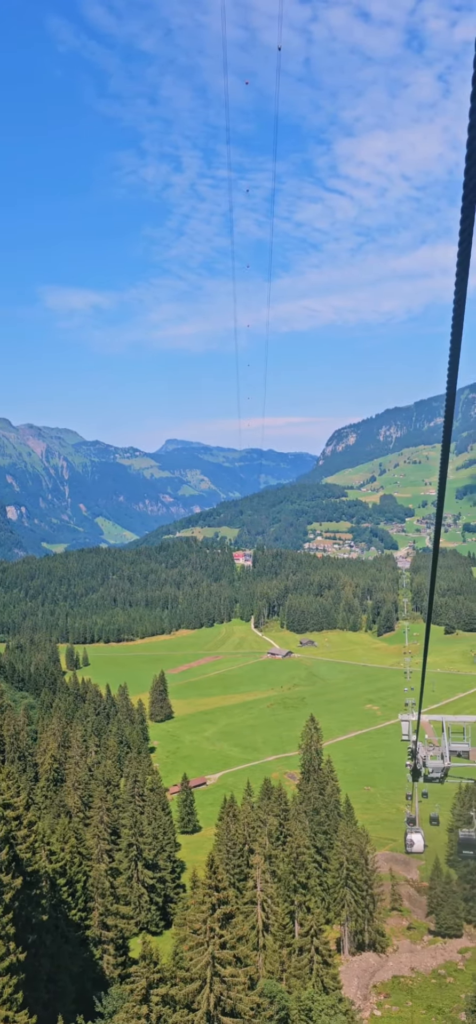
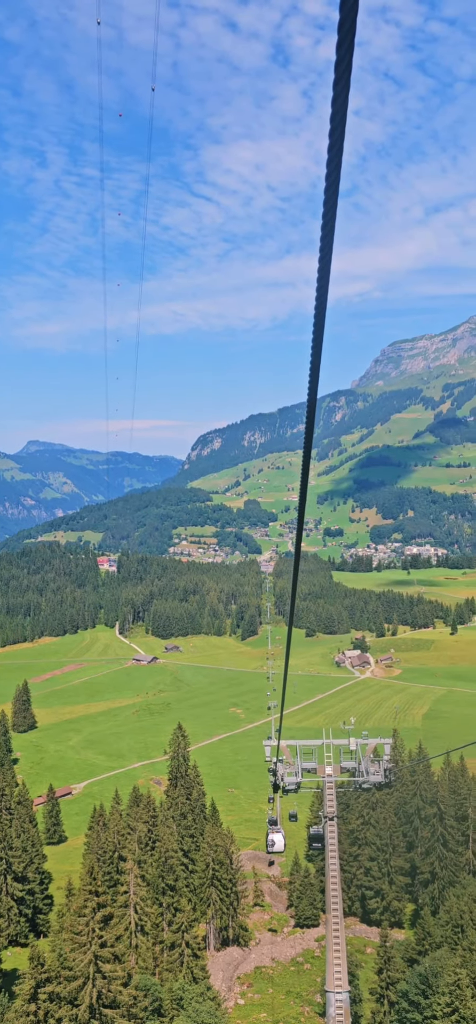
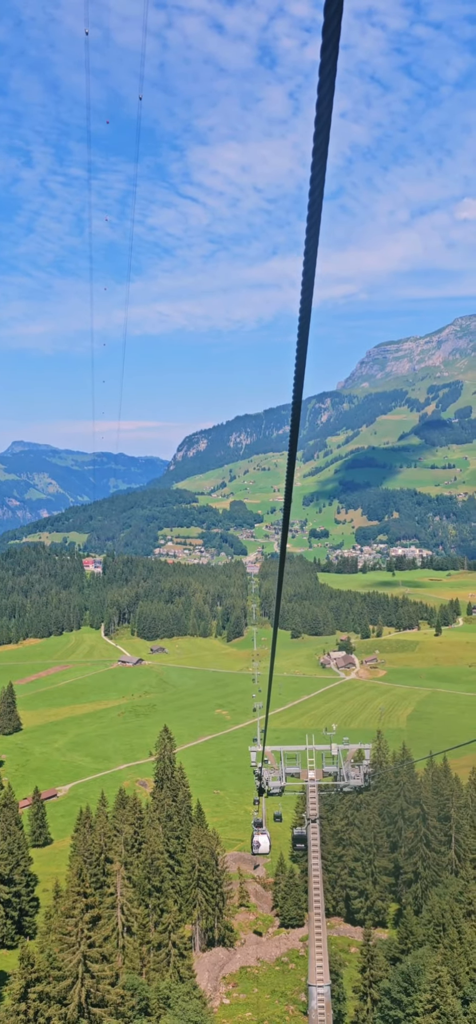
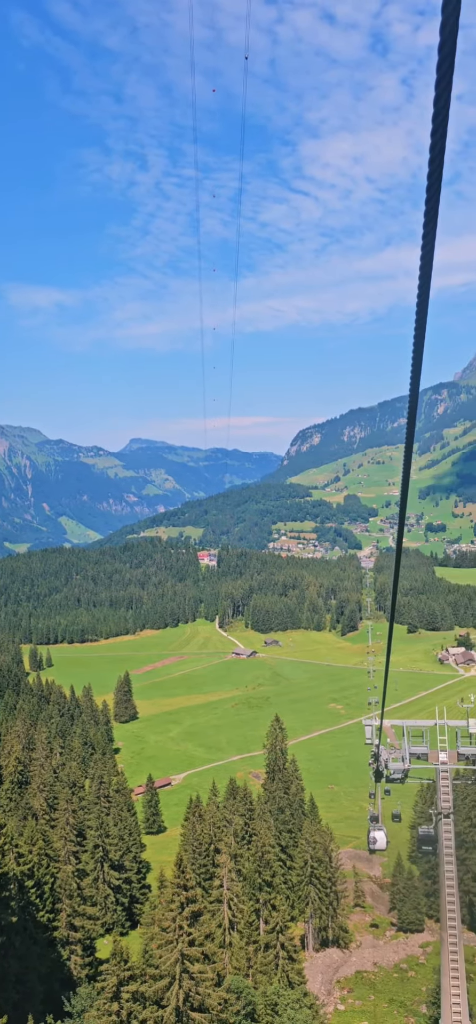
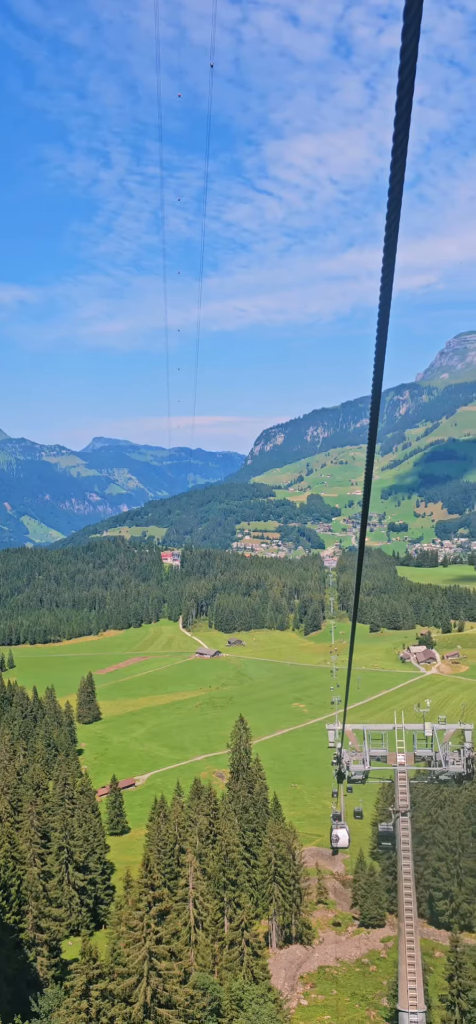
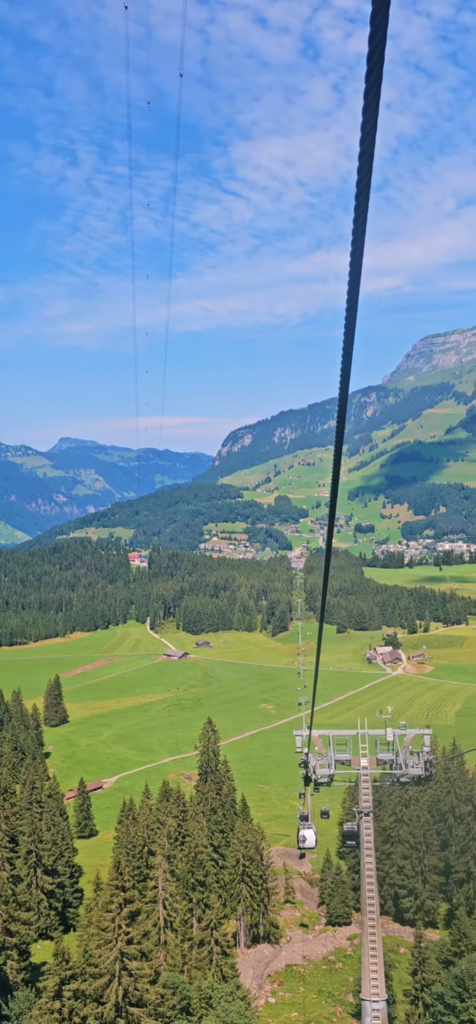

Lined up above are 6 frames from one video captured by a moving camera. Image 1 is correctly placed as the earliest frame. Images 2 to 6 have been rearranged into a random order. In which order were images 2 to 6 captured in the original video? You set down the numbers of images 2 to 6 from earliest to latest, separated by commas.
4, 5, 6, 2, 3
